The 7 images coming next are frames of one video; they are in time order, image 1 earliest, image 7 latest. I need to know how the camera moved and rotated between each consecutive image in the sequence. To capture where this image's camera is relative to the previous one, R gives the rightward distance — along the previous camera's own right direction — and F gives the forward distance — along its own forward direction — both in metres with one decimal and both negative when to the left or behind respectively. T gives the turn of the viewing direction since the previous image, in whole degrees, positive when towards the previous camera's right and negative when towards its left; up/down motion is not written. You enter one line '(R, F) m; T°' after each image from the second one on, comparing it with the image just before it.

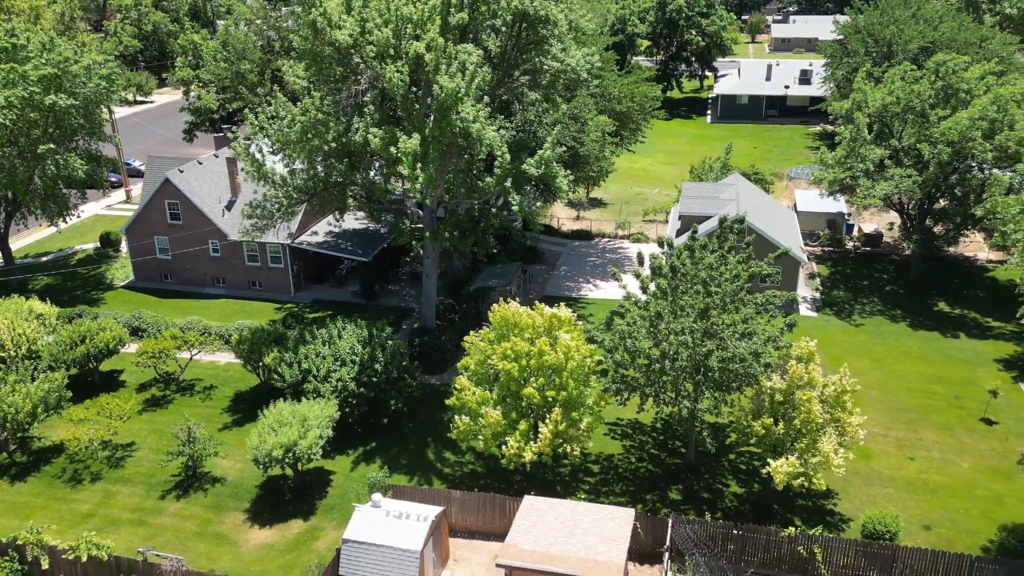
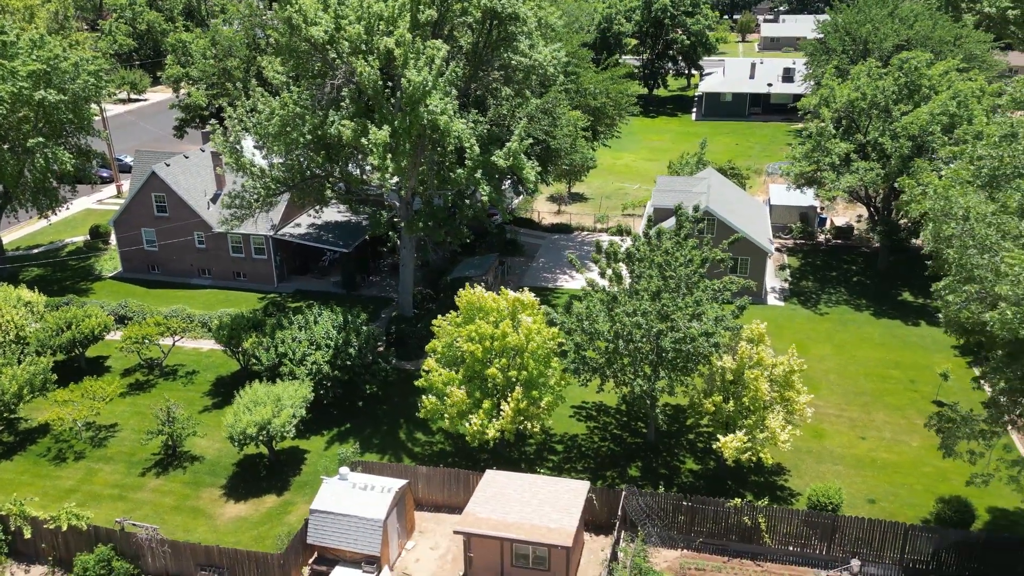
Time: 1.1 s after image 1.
(+2.1, -1.2) m; 0°
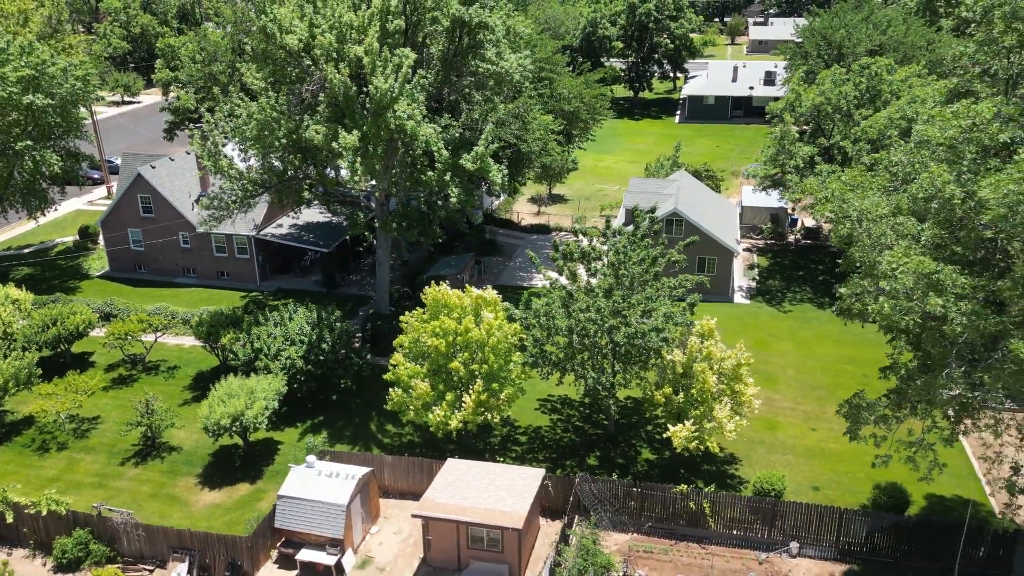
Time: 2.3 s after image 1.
(+2.3, -1.3) m; 0°
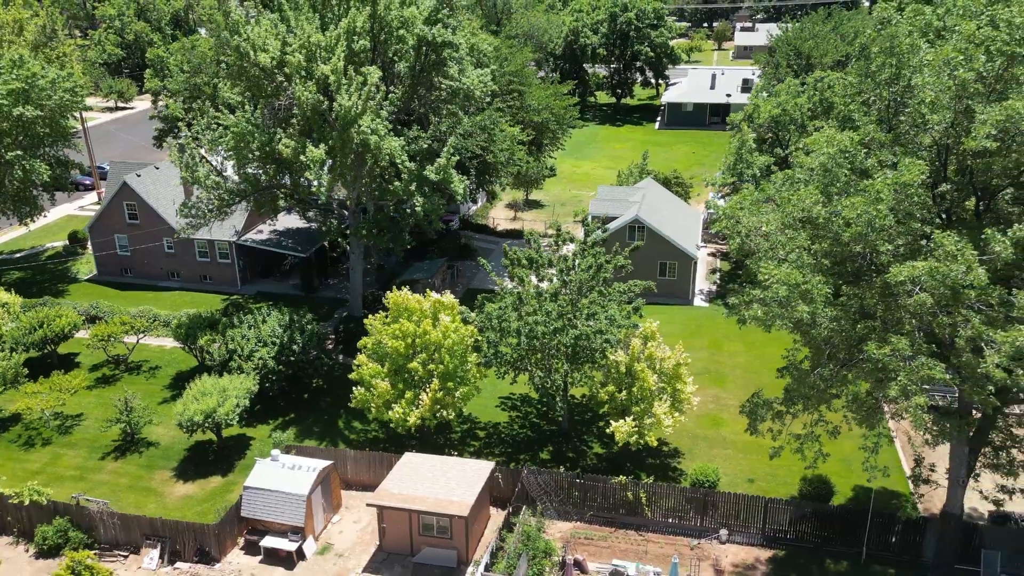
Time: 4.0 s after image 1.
(+2.9, -1.9) m; 0°
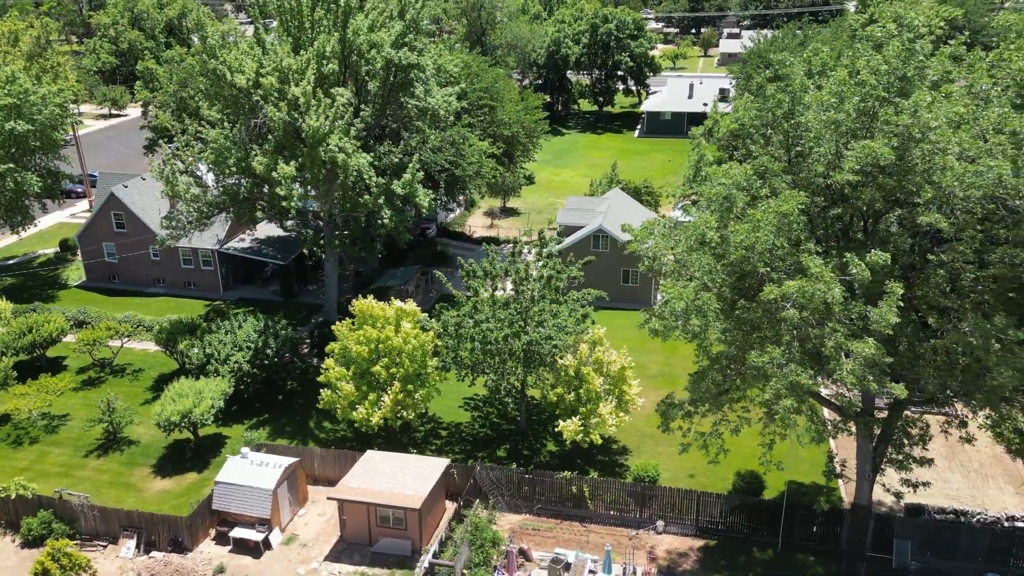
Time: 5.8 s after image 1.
(+3.0, -2.1) m; 0°
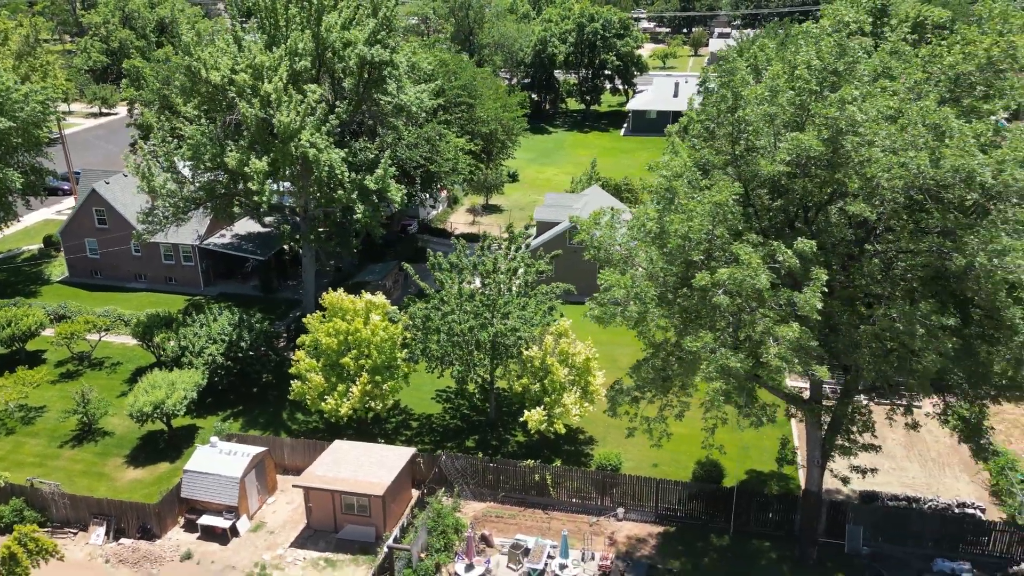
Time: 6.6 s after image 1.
(+2.3, -0.6) m; 0°
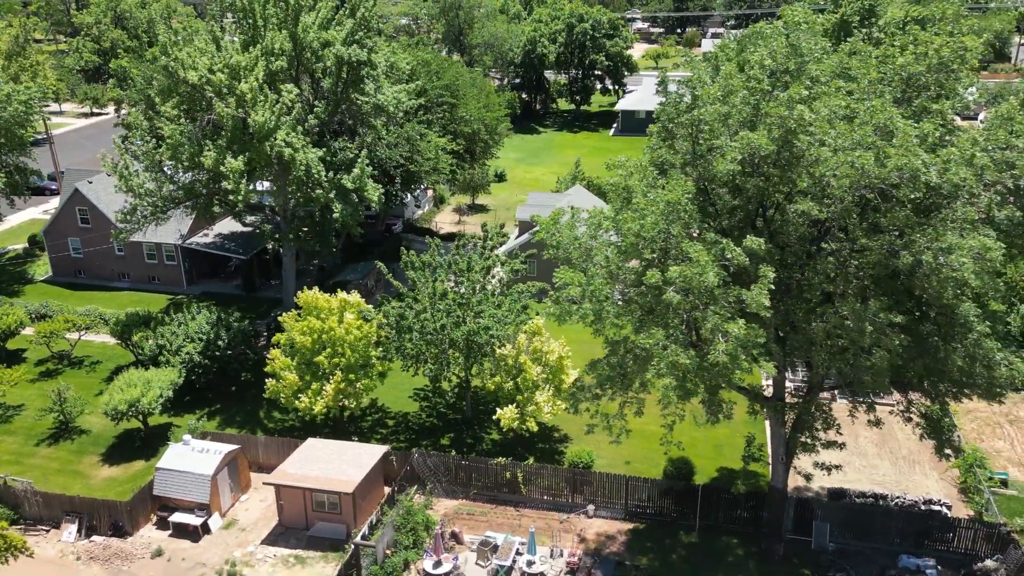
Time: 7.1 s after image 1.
(+1.8, -0.2) m; 0°
